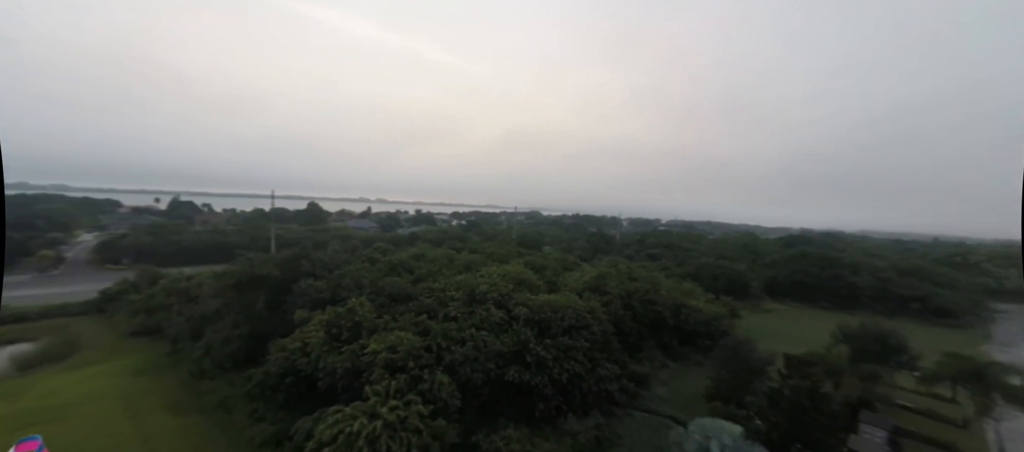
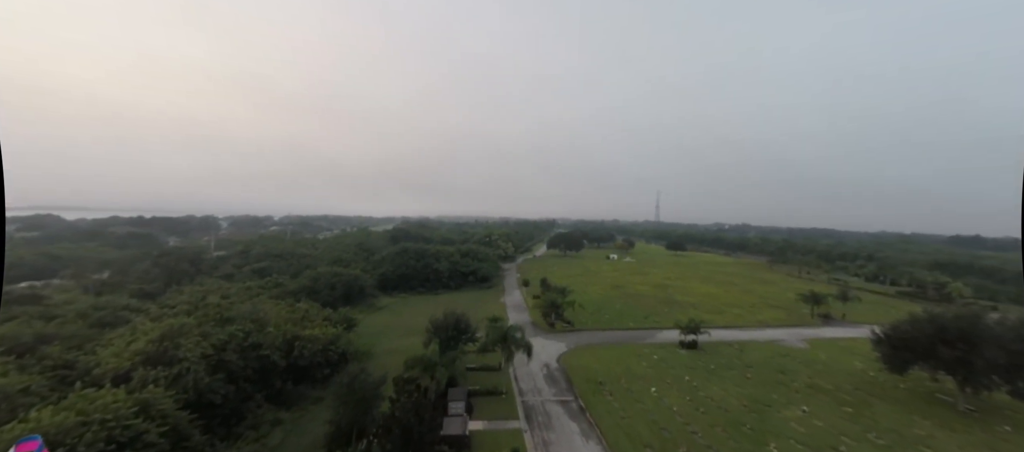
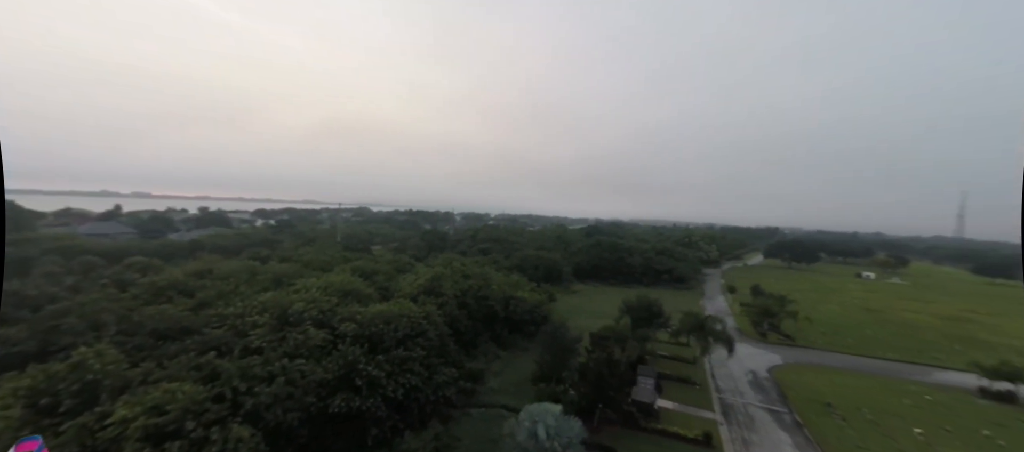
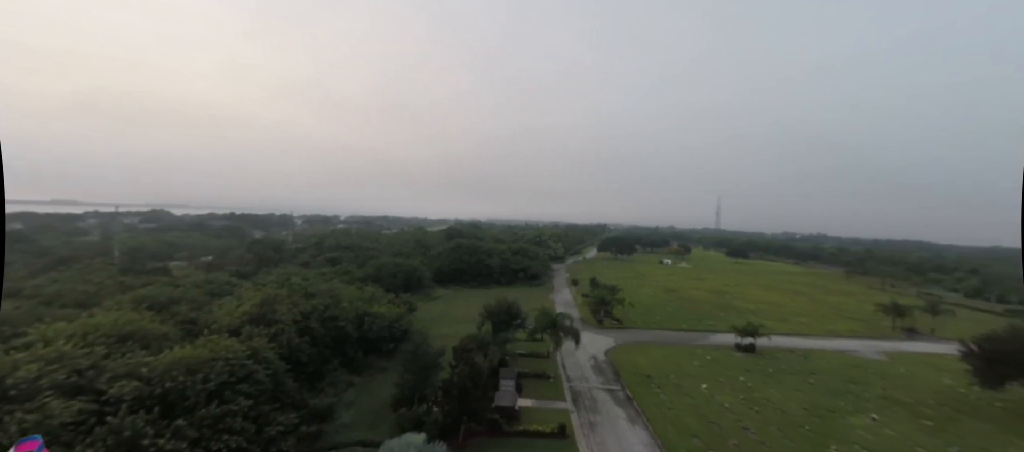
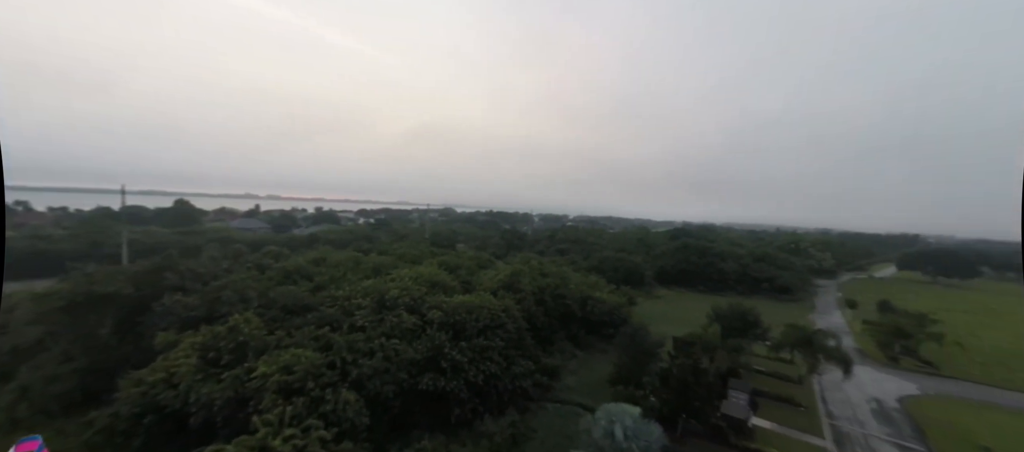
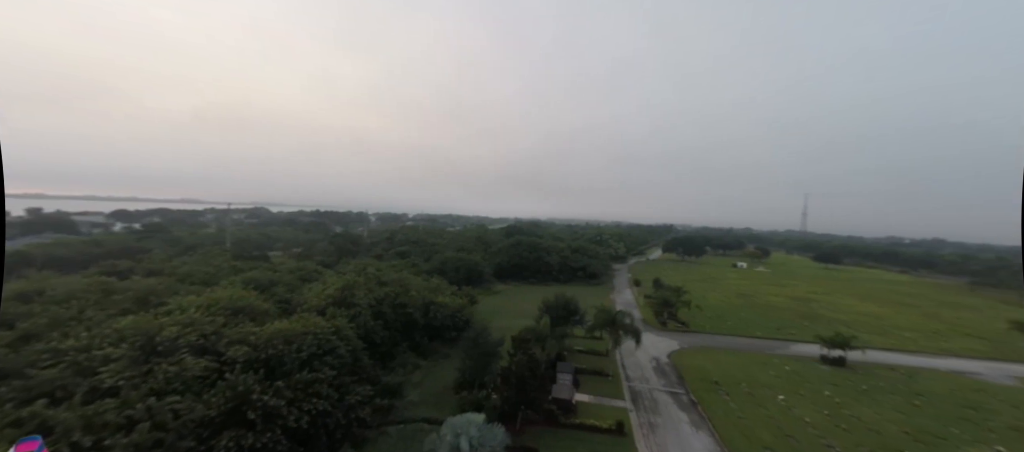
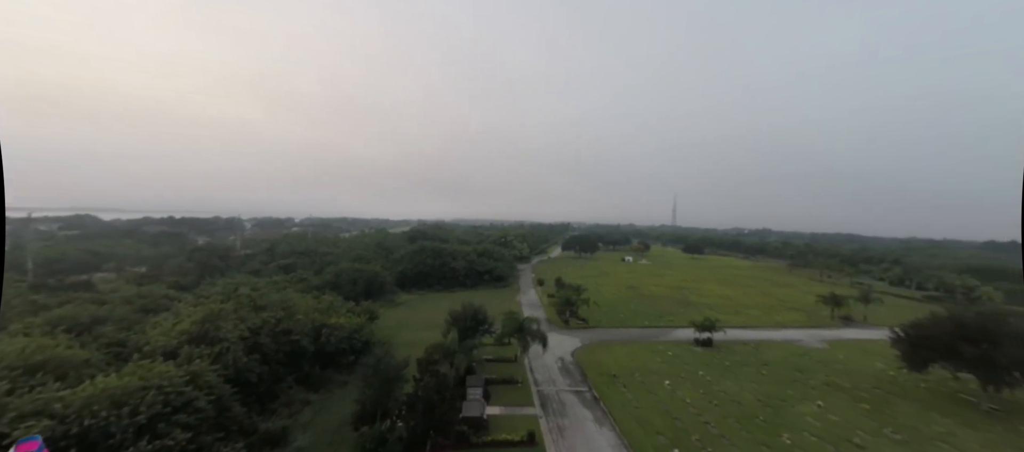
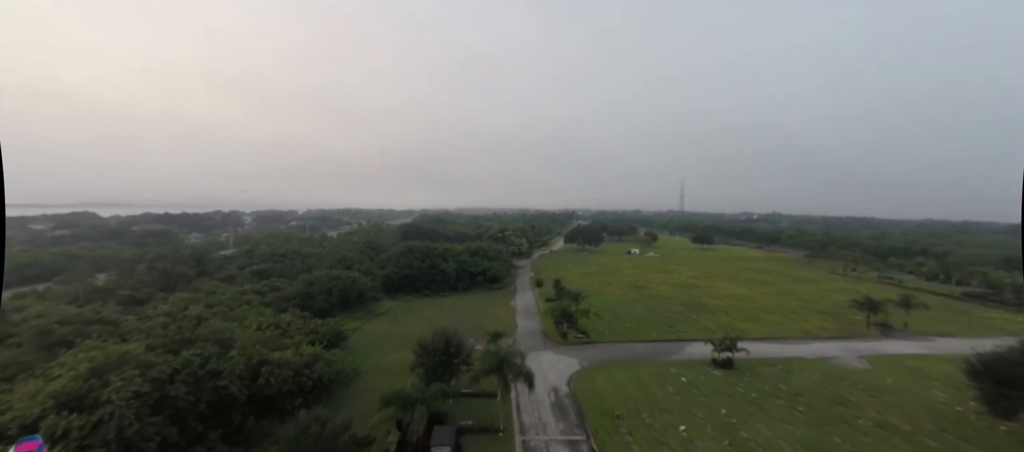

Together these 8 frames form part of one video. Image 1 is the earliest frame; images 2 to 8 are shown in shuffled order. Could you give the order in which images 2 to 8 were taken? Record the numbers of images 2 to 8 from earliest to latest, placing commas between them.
5, 3, 6, 4, 7, 2, 8
